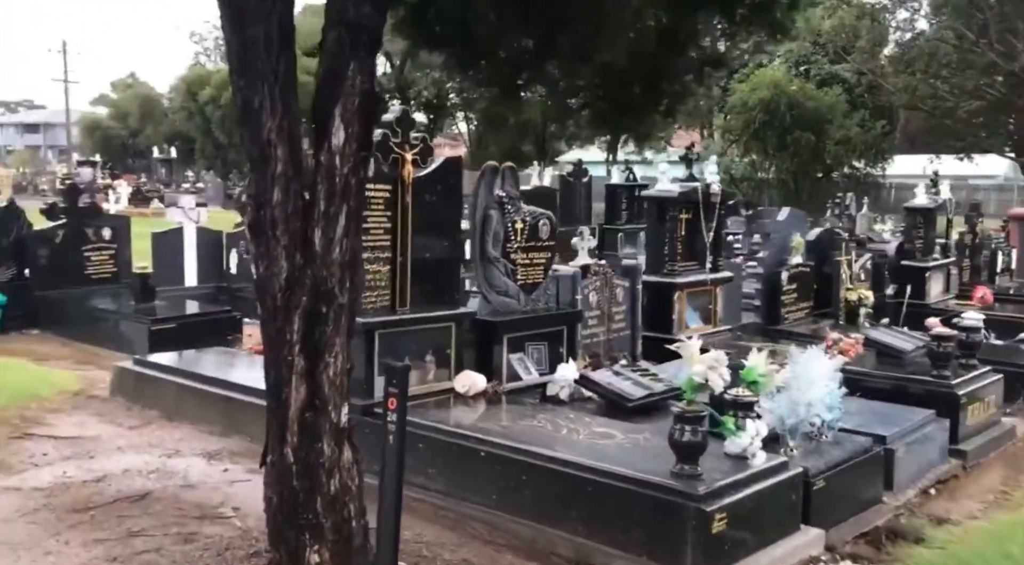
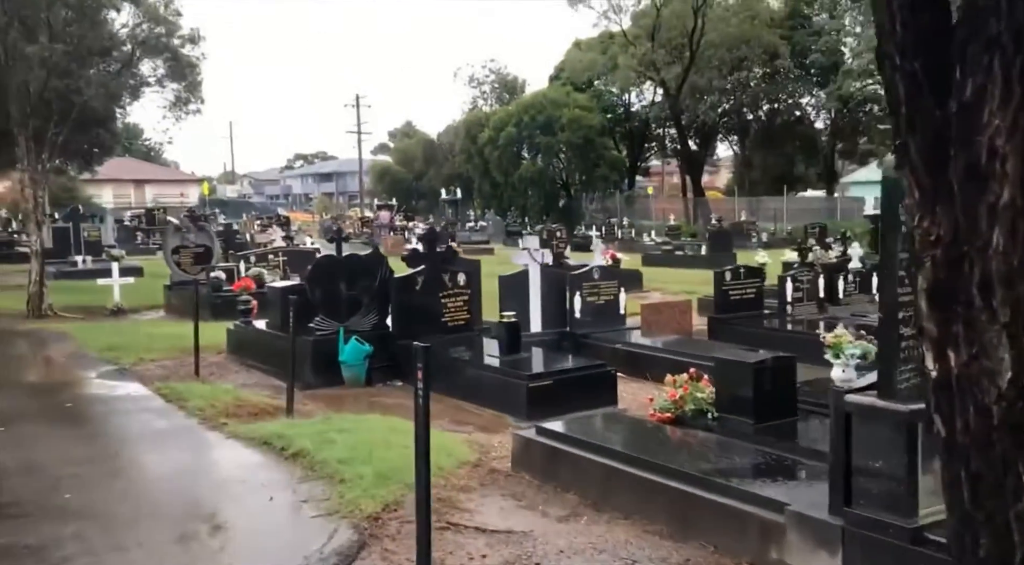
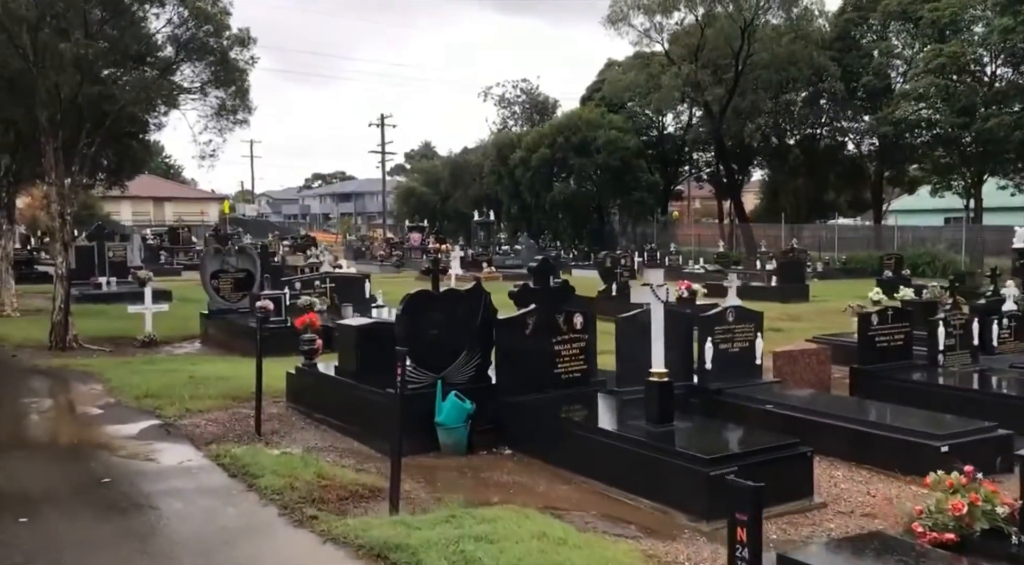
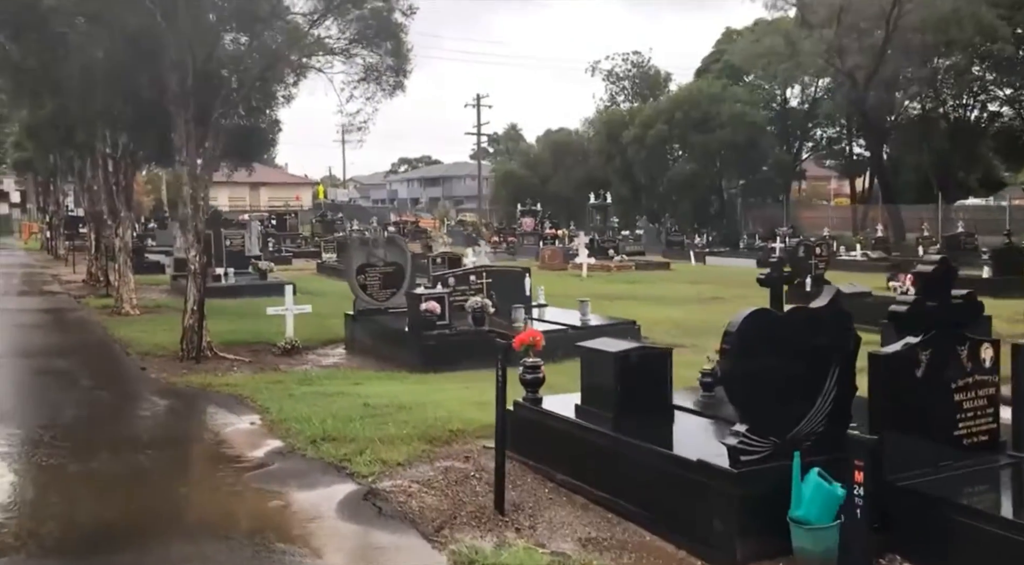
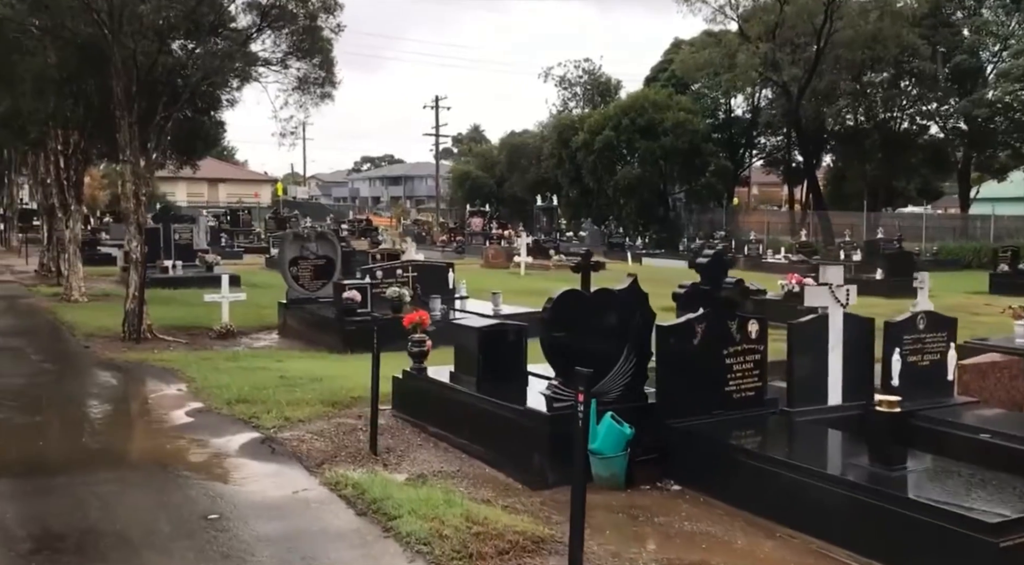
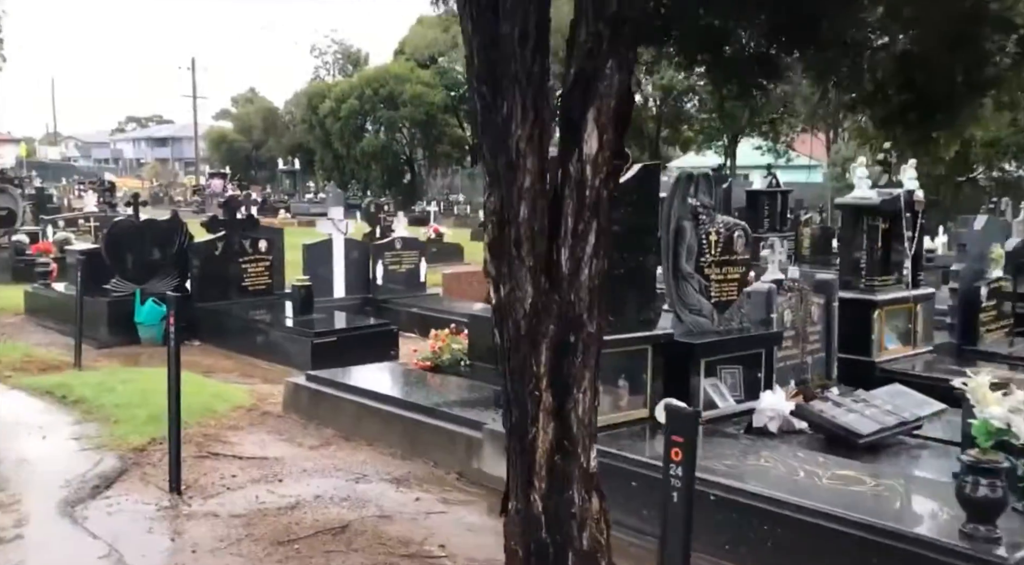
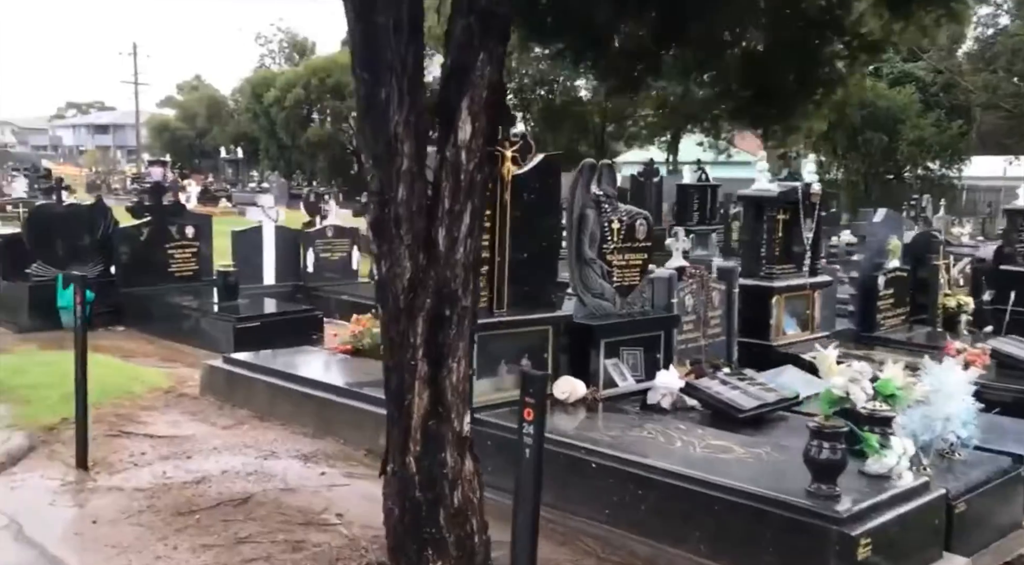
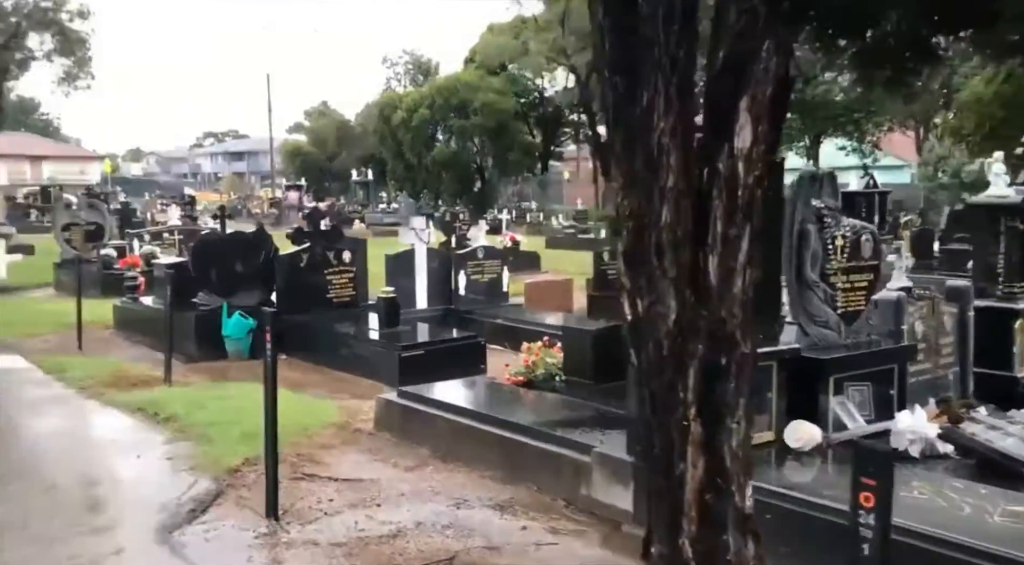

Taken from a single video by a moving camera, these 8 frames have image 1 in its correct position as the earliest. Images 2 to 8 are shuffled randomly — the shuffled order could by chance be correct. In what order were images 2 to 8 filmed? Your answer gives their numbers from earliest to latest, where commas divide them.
7, 6, 8, 2, 3, 5, 4
